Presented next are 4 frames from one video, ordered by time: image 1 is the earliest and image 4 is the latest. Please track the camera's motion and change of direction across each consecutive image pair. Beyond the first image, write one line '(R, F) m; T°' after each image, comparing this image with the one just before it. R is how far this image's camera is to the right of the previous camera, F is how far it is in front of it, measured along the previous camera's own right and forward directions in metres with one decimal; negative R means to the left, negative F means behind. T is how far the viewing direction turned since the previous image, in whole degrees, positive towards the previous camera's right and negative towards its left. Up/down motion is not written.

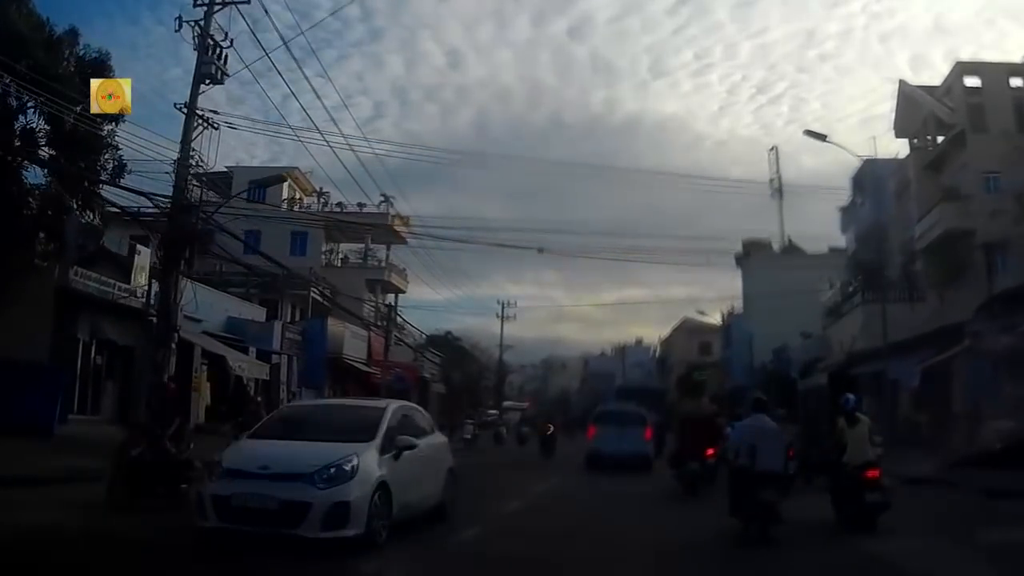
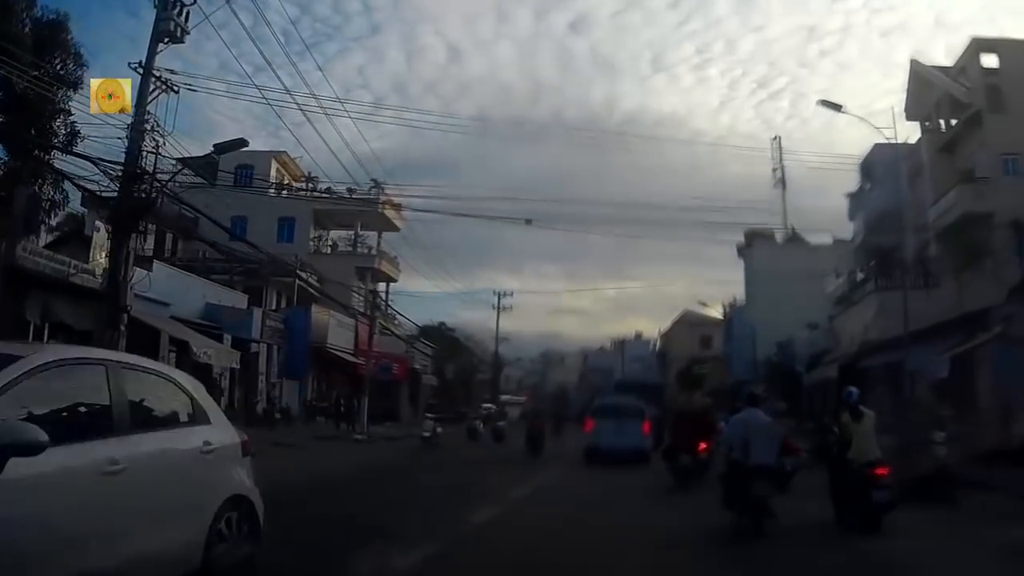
(+0.1, +1.1) m; 0°
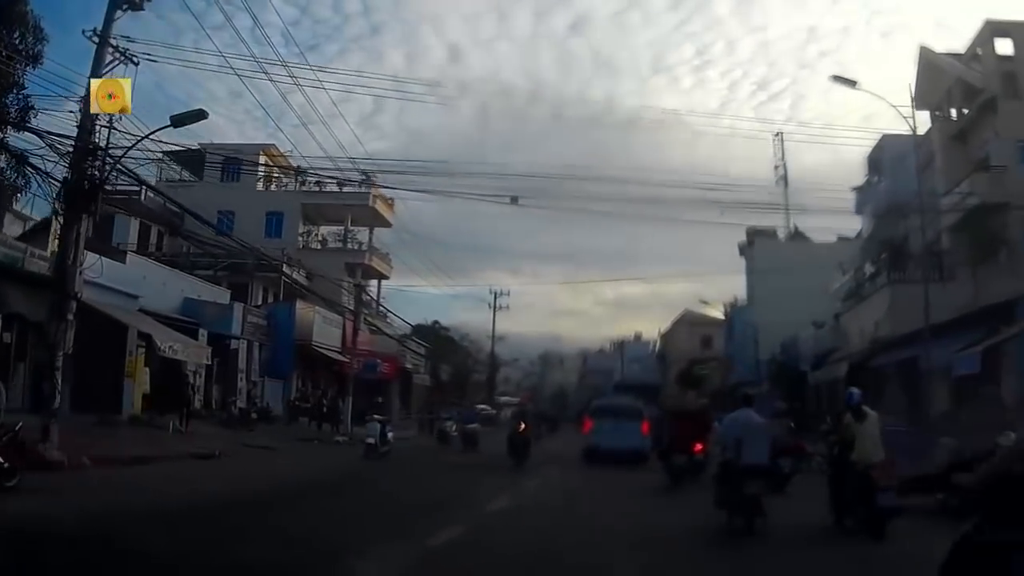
(+0.1, +0.9) m; 0°
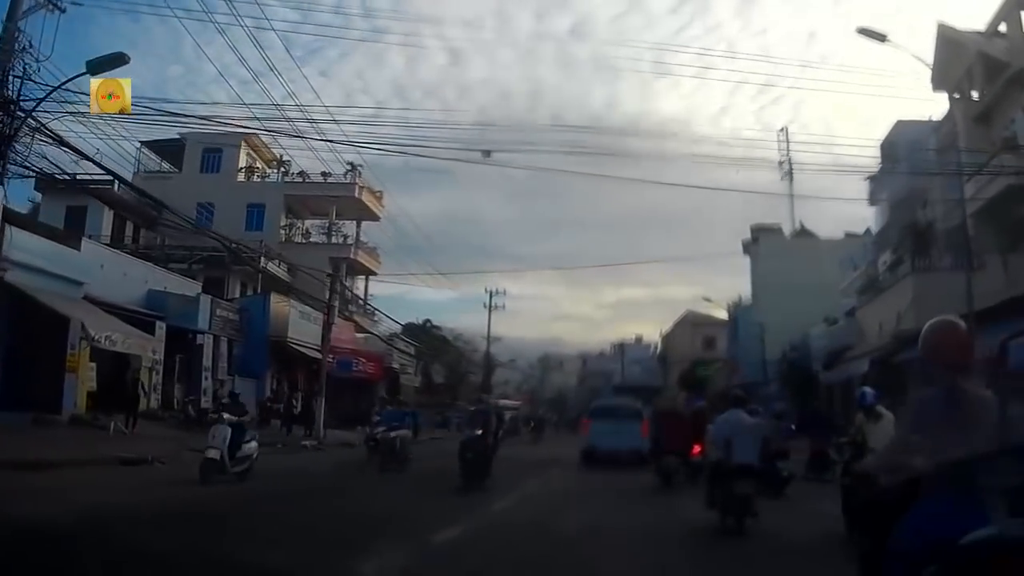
(+0.2, +1.4) m; 0°
